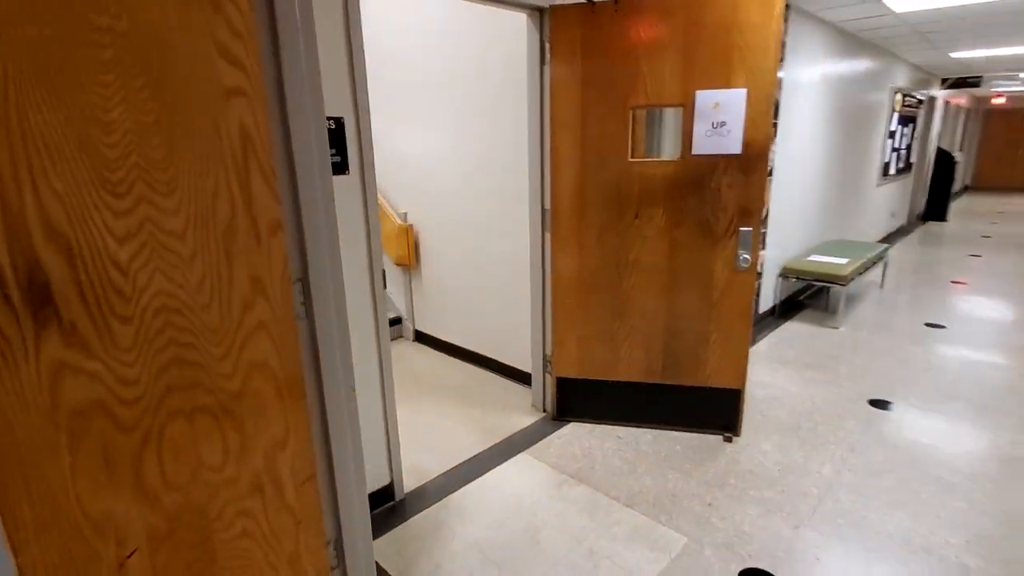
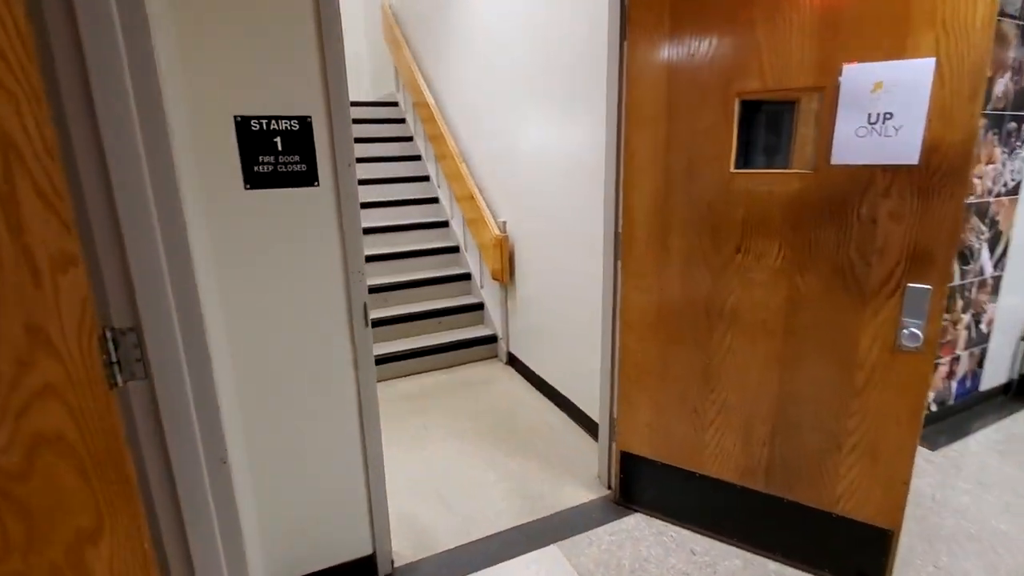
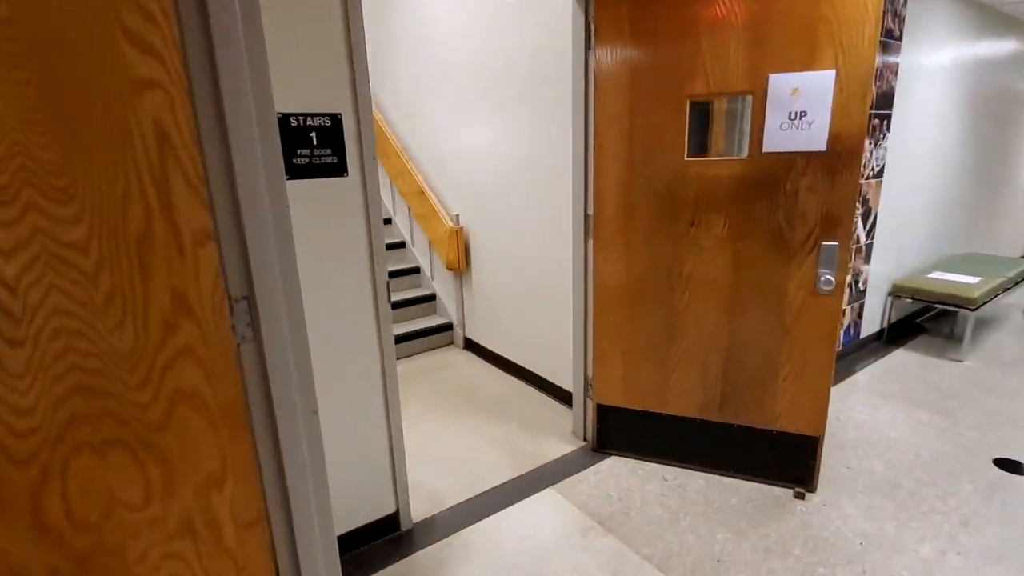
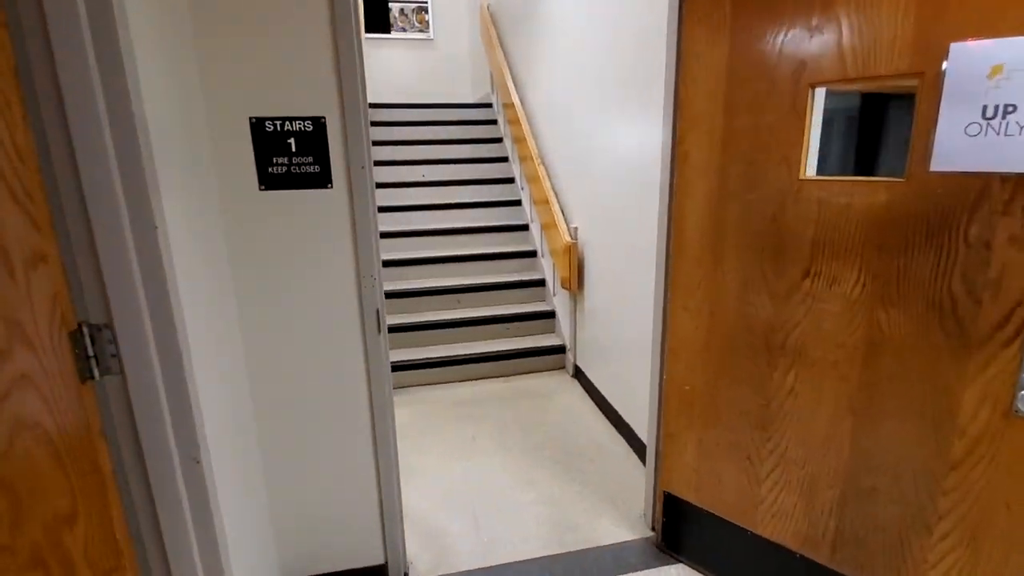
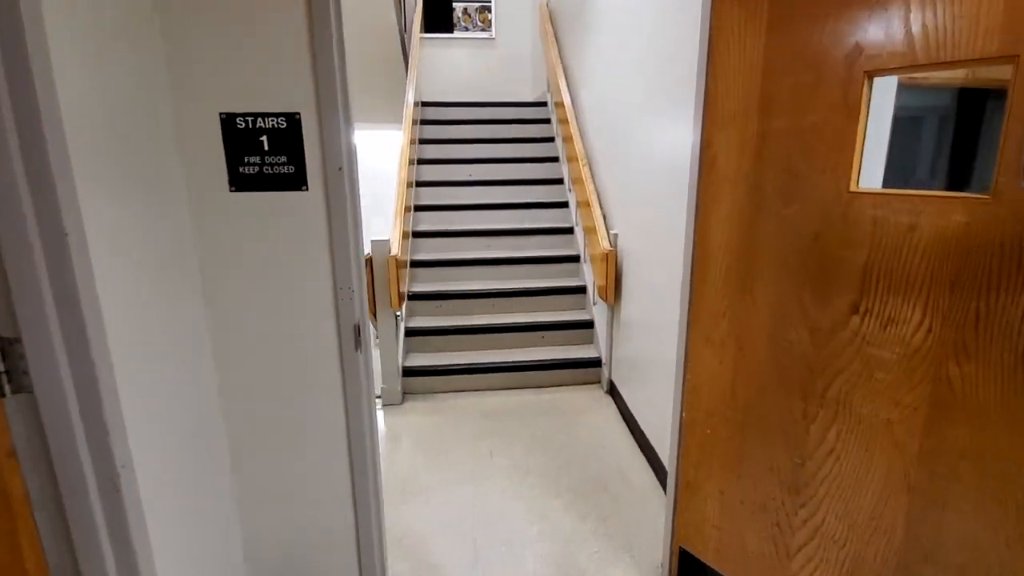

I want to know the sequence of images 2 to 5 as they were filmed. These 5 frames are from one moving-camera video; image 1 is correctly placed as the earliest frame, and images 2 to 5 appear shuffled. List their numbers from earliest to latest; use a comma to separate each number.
3, 2, 4, 5
